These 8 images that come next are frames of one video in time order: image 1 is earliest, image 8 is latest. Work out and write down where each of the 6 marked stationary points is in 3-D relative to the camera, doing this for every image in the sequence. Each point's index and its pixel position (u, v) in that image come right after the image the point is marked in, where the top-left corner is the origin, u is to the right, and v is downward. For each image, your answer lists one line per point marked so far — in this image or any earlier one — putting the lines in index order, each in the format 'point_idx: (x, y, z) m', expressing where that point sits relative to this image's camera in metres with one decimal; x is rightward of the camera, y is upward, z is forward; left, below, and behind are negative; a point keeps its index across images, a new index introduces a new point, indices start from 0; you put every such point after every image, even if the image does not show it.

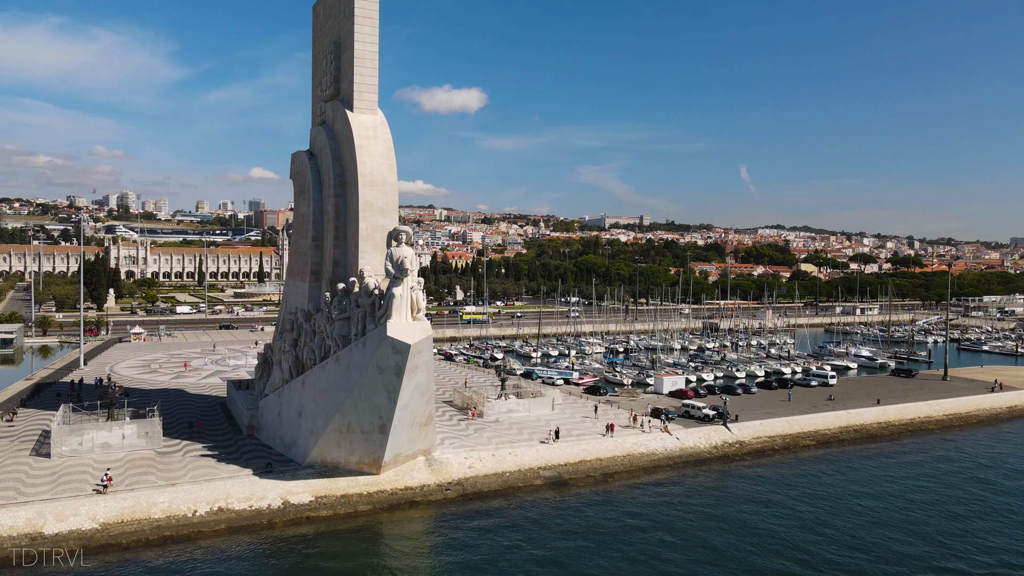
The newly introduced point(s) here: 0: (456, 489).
0: (-1.4, -4.8, +17.1) m
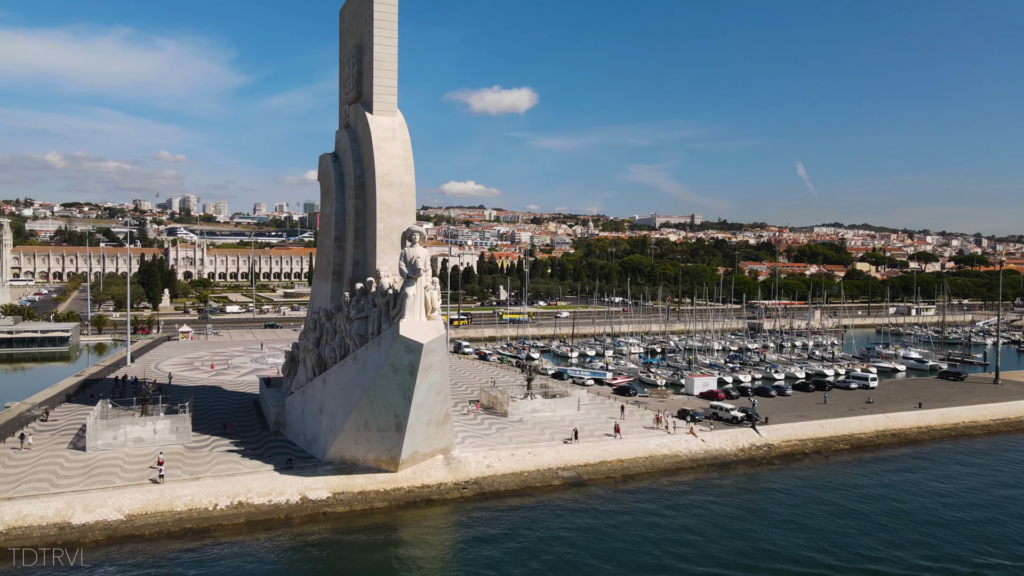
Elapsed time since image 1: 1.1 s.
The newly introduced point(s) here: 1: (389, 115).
0: (-1.0, -4.8, +17.2) m
1: (-3.0, +4.3, +17.7) m
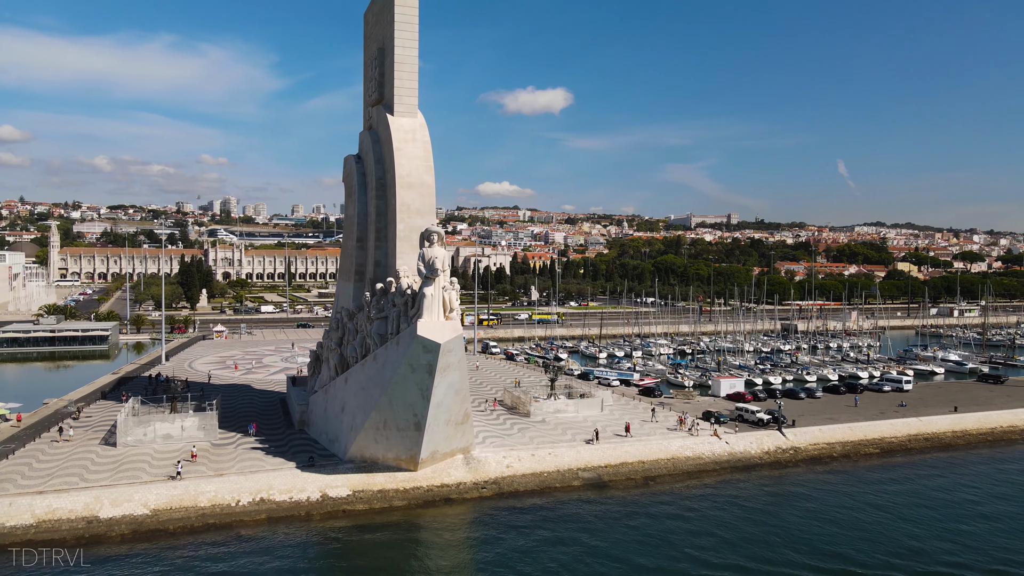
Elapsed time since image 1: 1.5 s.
0: (-0.5, -4.8, +17.2) m
1: (-2.5, +4.3, +17.9) m
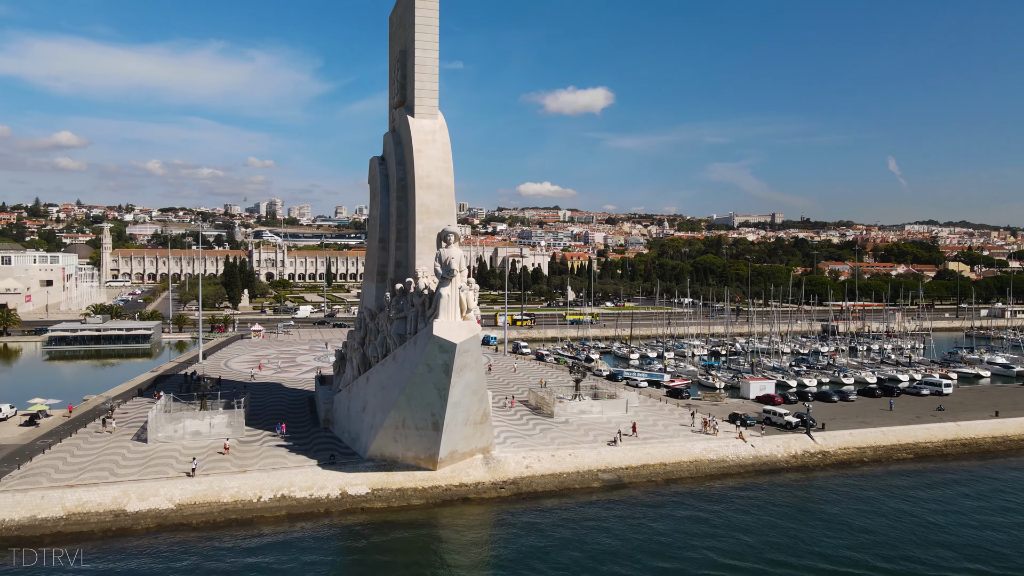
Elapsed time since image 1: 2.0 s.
0: (0.0, -4.8, +17.2) m
1: (-2.0, +4.3, +18.0) m
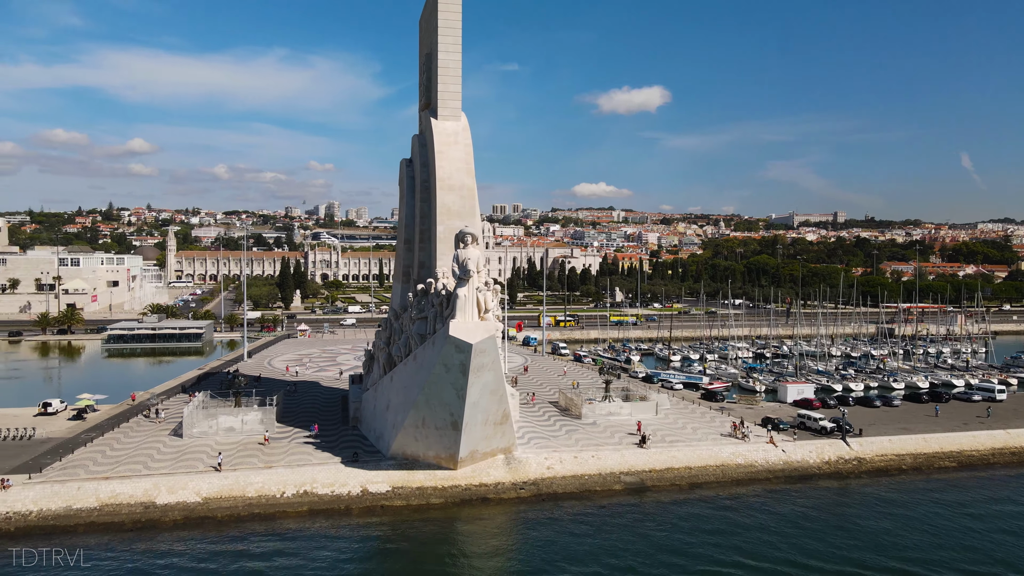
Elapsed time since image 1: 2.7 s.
0: (+0.5, -4.8, +17.2) m
1: (-1.5, +4.3, +18.1) m
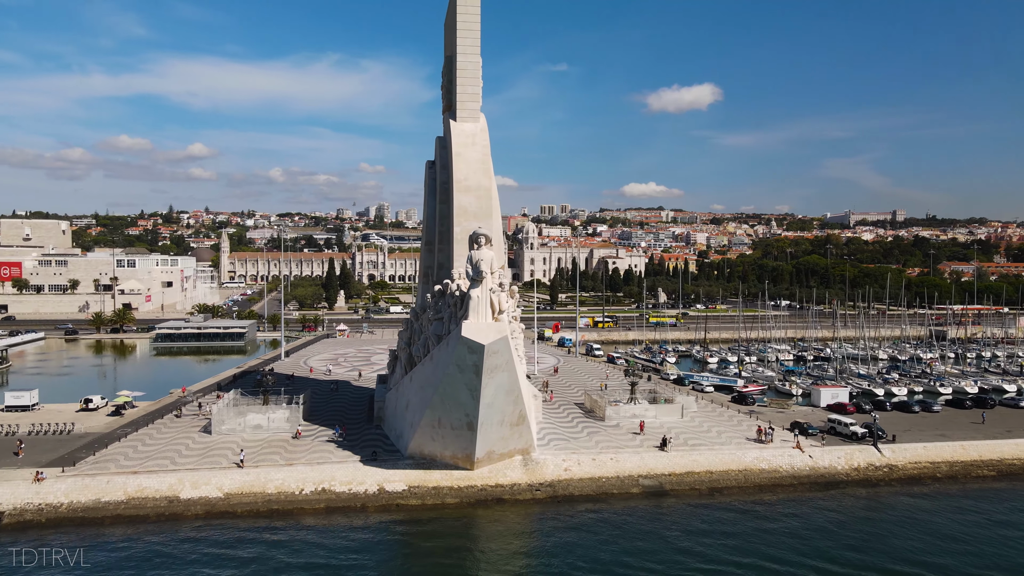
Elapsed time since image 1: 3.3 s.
0: (+0.8, -4.8, +17.1) m
1: (-1.0, +4.2, +18.2) m
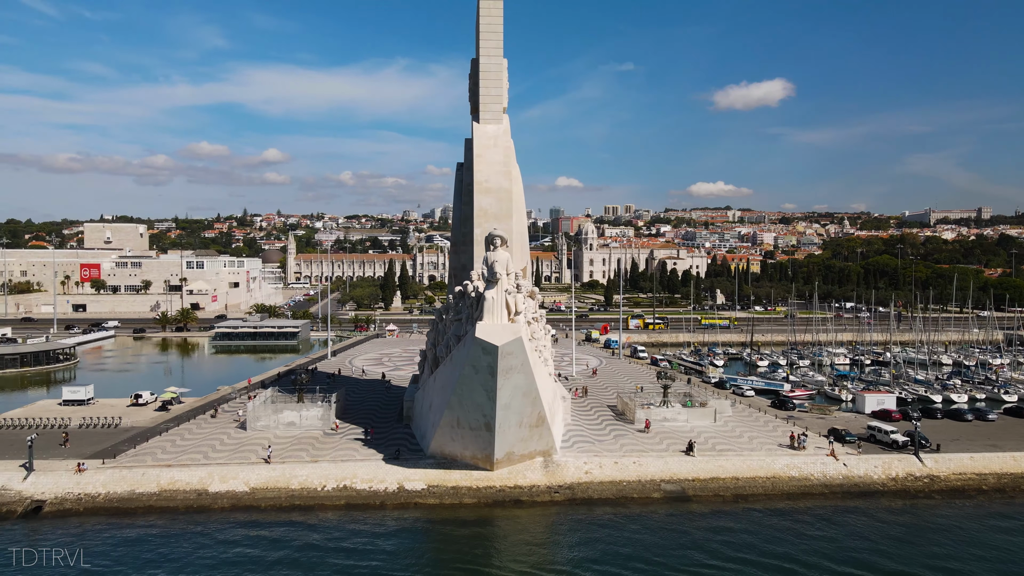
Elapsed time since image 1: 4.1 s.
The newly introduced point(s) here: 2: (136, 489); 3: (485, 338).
0: (+1.3, -4.9, +17.0) m
1: (-0.4, +4.2, +18.3) m
2: (-8.6, -4.6, +16.3) m
3: (-0.6, -1.0, +15.0) m
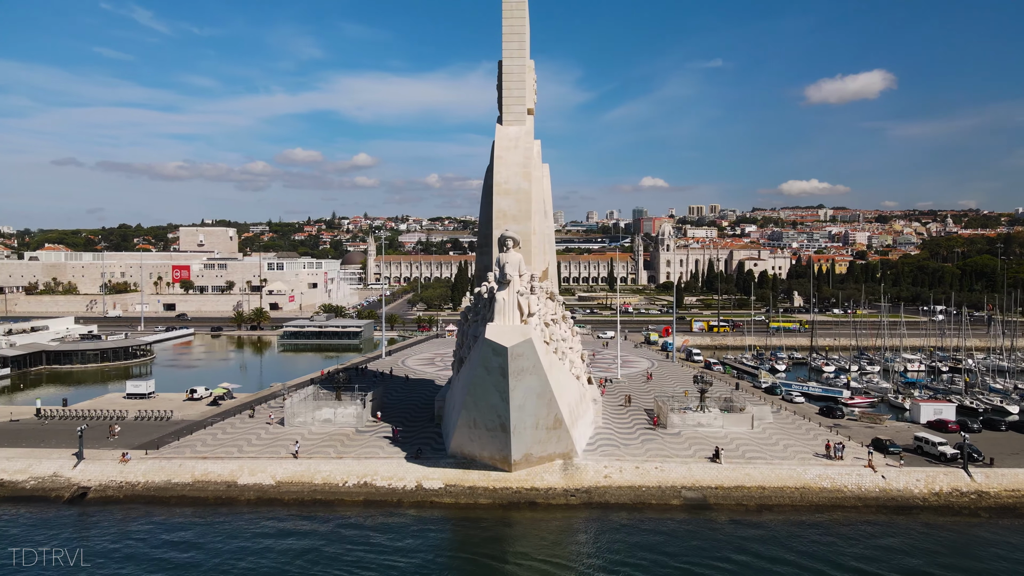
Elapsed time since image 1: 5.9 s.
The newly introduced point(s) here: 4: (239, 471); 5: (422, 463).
0: (+1.7, -4.9, +16.8) m
1: (+0.1, +4.2, +18.3) m
2: (-8.2, -4.6, +17.2) m
3: (-0.3, -1.1, +15.0) m
4: (-6.6, -4.4, +17.3) m
5: (-2.2, -4.3, +17.8) m
